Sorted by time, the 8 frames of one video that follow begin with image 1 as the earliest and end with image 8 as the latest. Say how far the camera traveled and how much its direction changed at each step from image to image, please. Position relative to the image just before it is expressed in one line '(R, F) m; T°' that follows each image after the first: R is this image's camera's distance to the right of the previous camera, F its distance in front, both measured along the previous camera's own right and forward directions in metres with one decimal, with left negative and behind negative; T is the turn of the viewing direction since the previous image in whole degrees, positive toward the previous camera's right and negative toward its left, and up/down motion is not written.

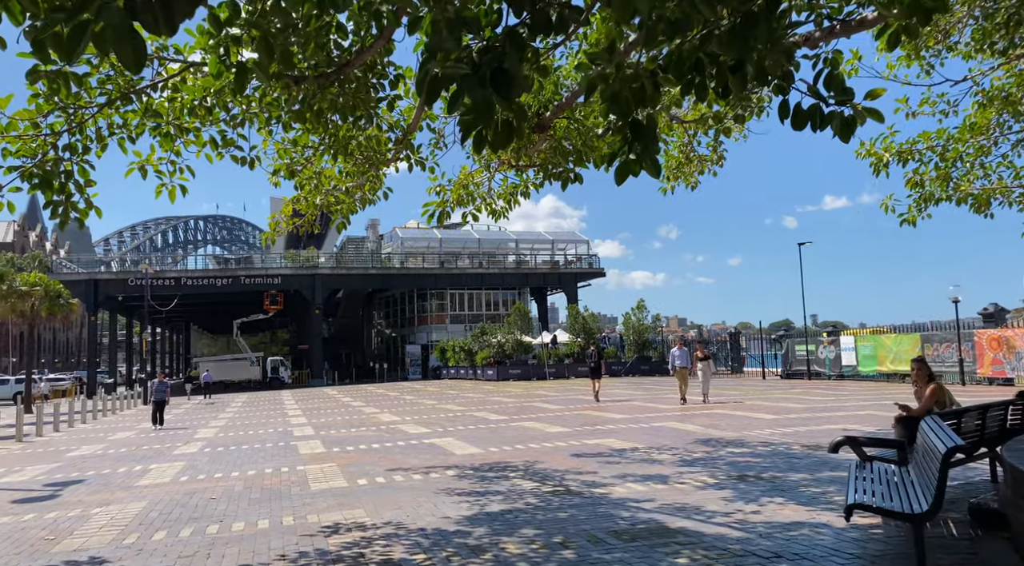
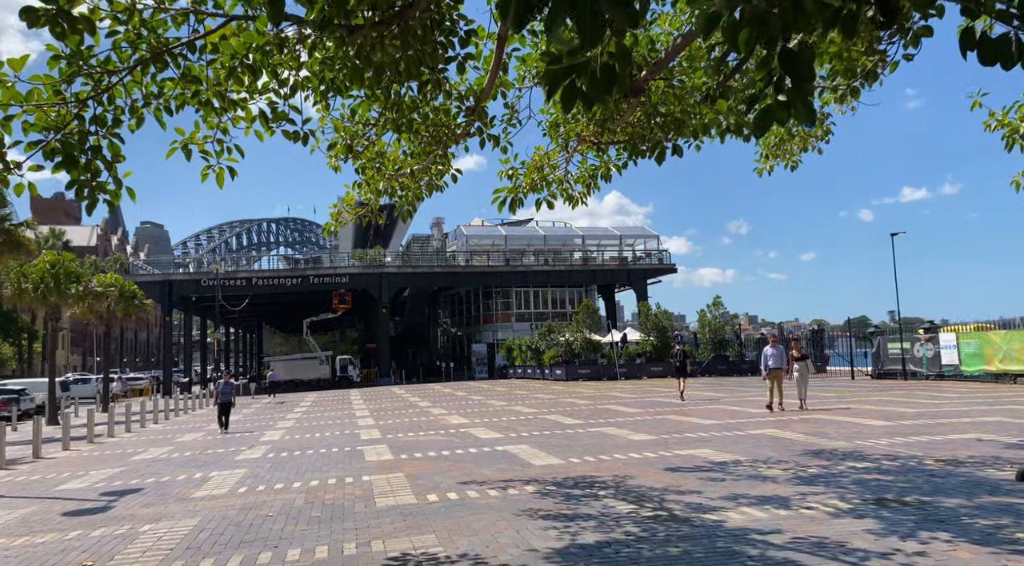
(-0.3, +1.1) m; -5°
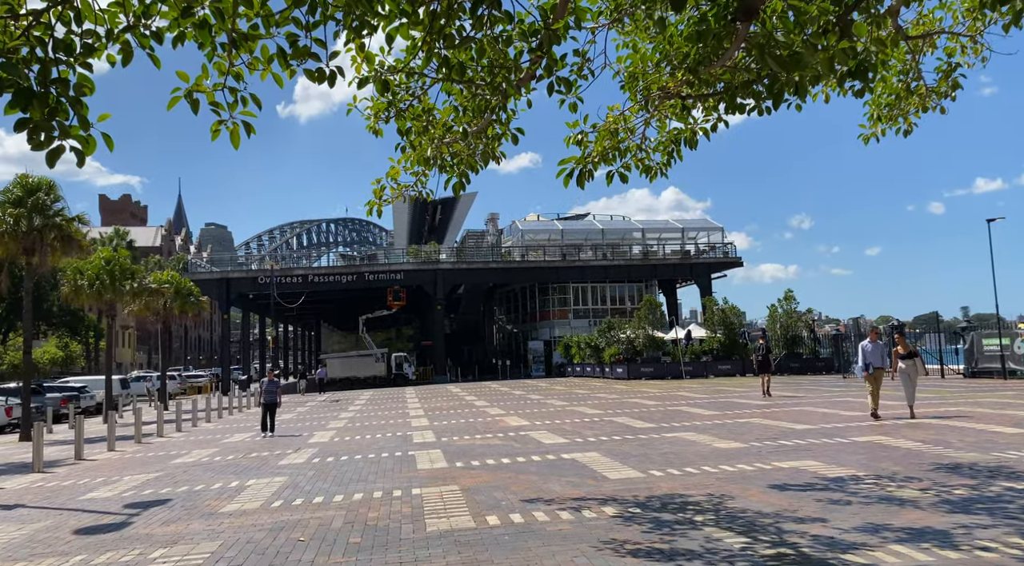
(-0.2, +1.4) m; -4°
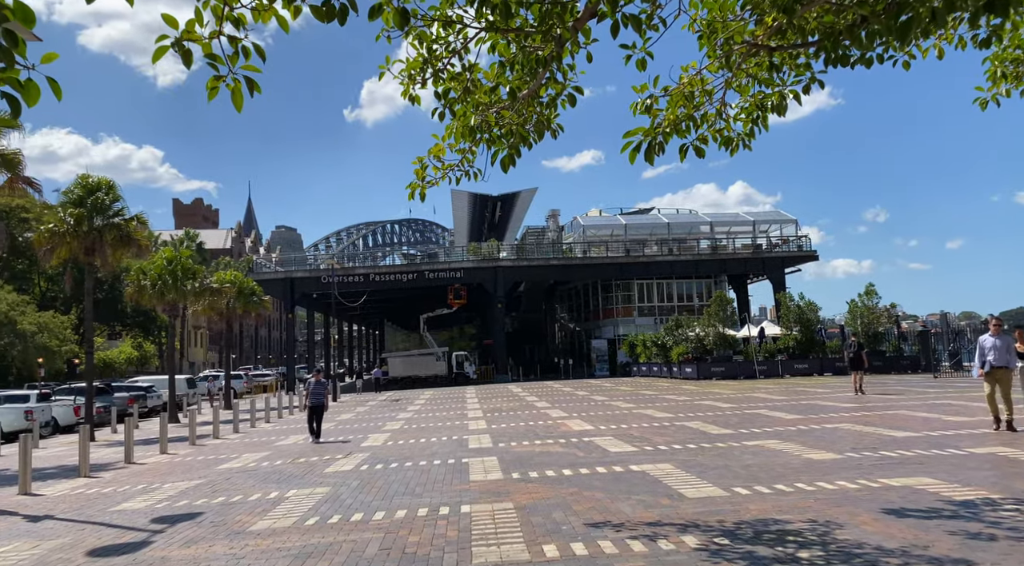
(0.0, +1.1) m; -5°
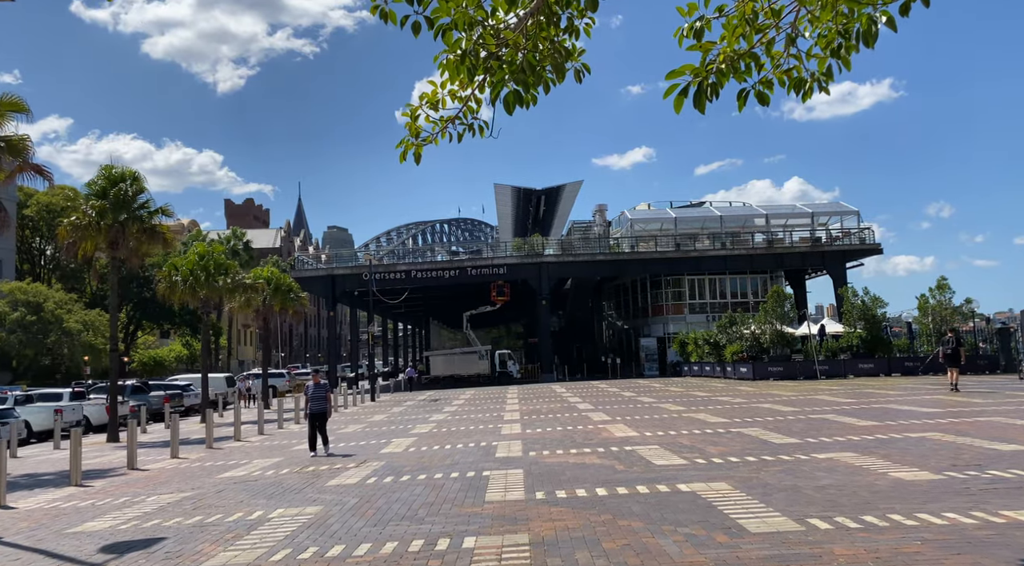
(+0.3, +1.6) m; -4°
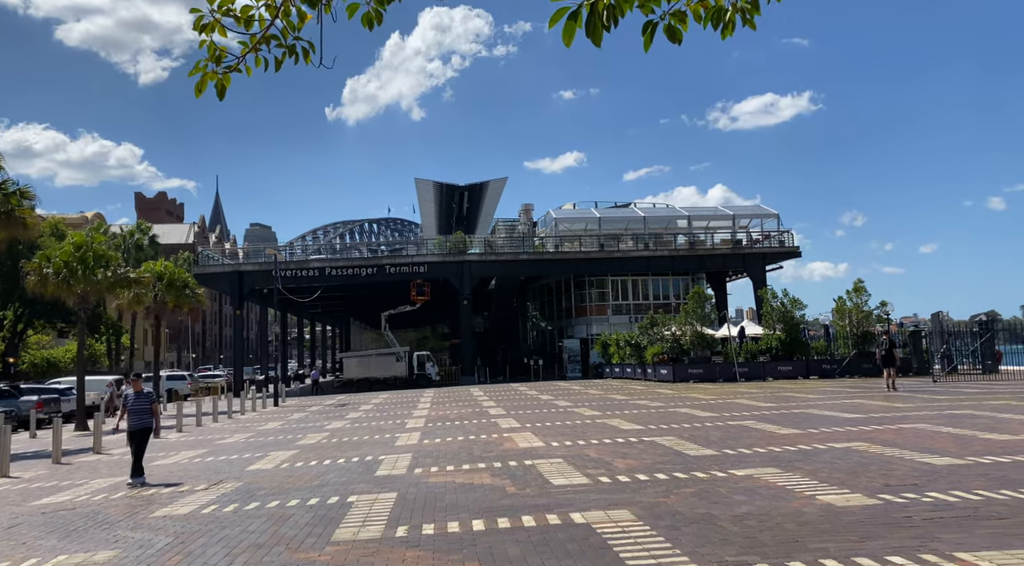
(+0.7, +1.5) m; +6°
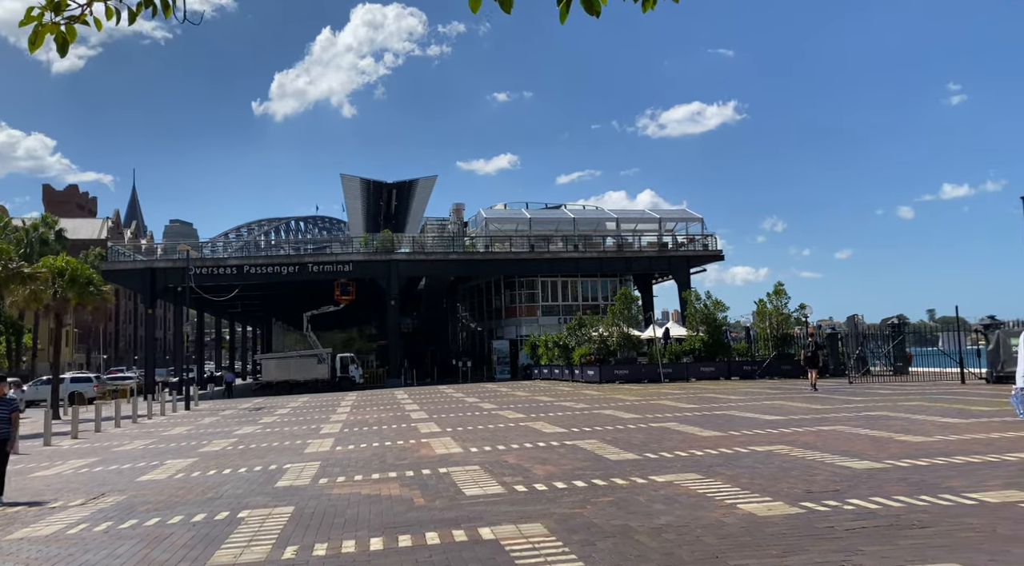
(+0.2, +0.6) m; +6°
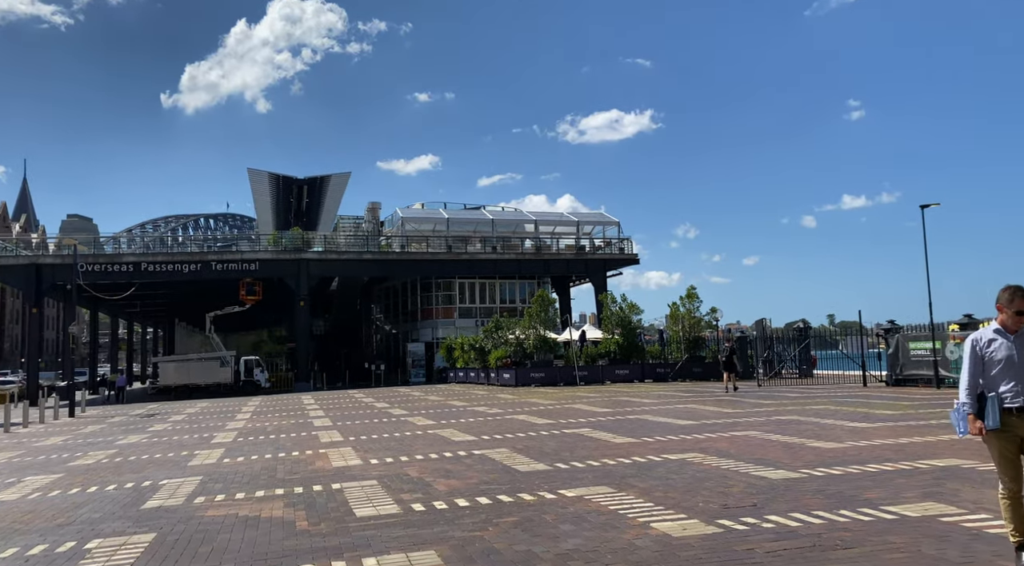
(+0.2, +0.7) m; +7°
